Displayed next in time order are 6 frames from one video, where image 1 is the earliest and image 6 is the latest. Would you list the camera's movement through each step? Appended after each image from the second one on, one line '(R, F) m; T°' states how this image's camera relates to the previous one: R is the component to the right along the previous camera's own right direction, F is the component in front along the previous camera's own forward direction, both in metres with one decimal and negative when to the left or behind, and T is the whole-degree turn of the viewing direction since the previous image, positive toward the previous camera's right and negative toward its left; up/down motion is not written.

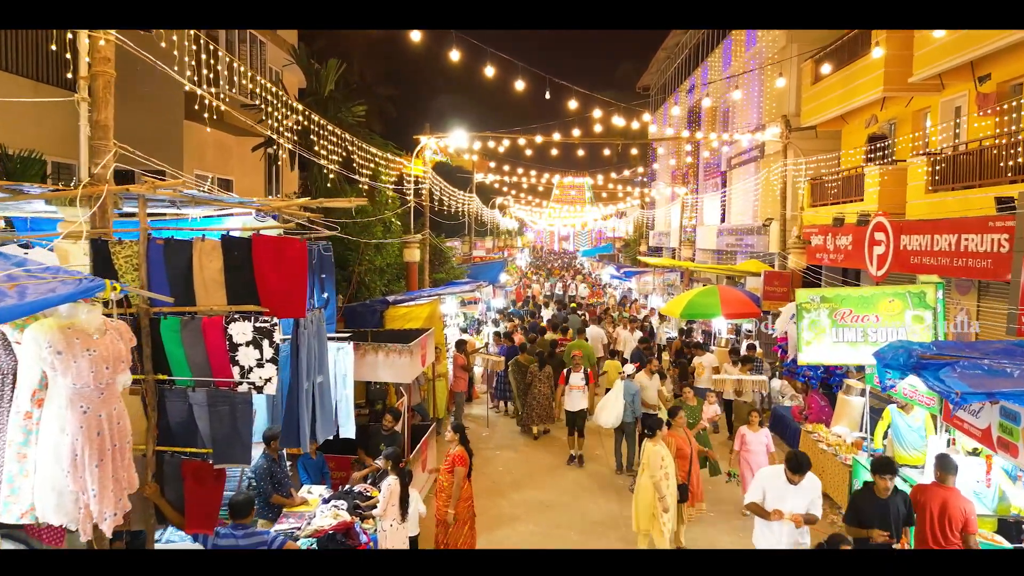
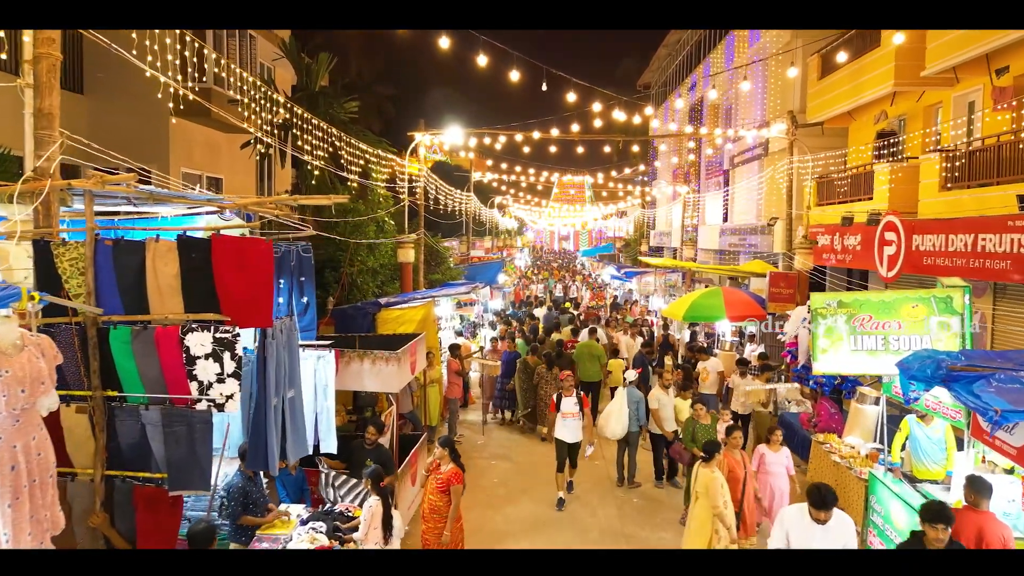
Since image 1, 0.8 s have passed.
(+0.1, +0.4) m; 0°
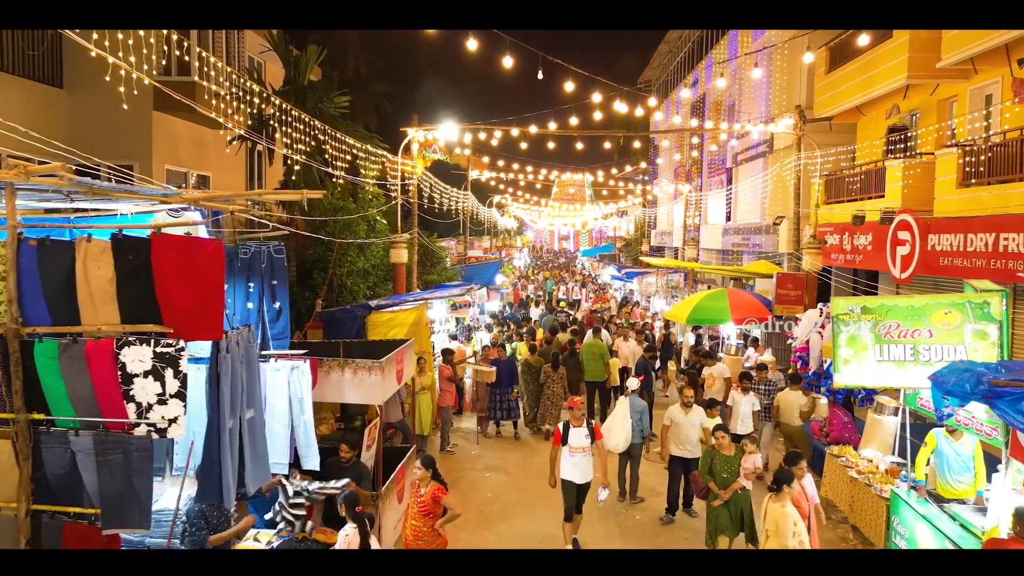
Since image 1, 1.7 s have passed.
(+0.1, +0.5) m; 0°
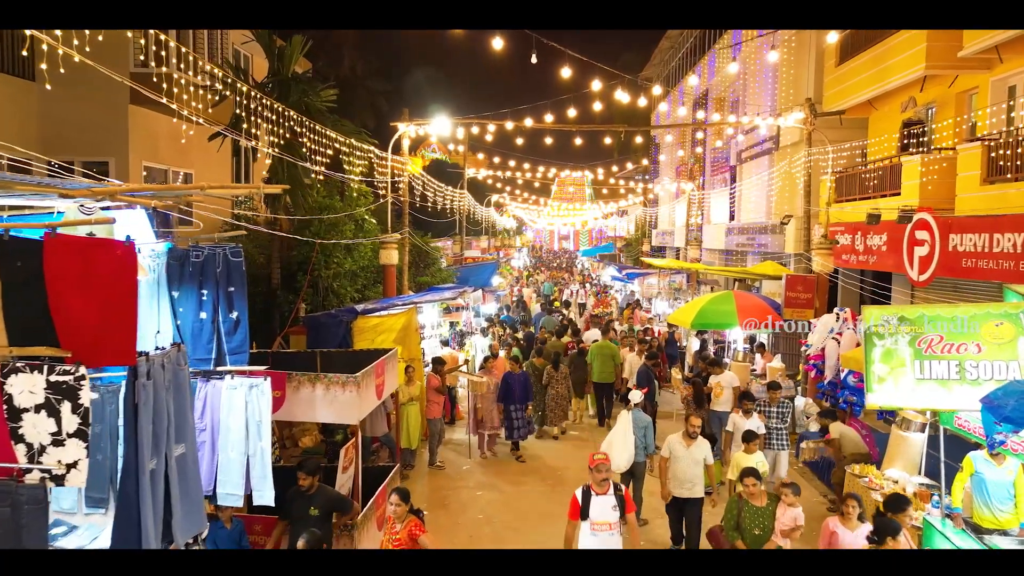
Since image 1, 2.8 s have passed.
(+0.1, +0.6) m; 0°
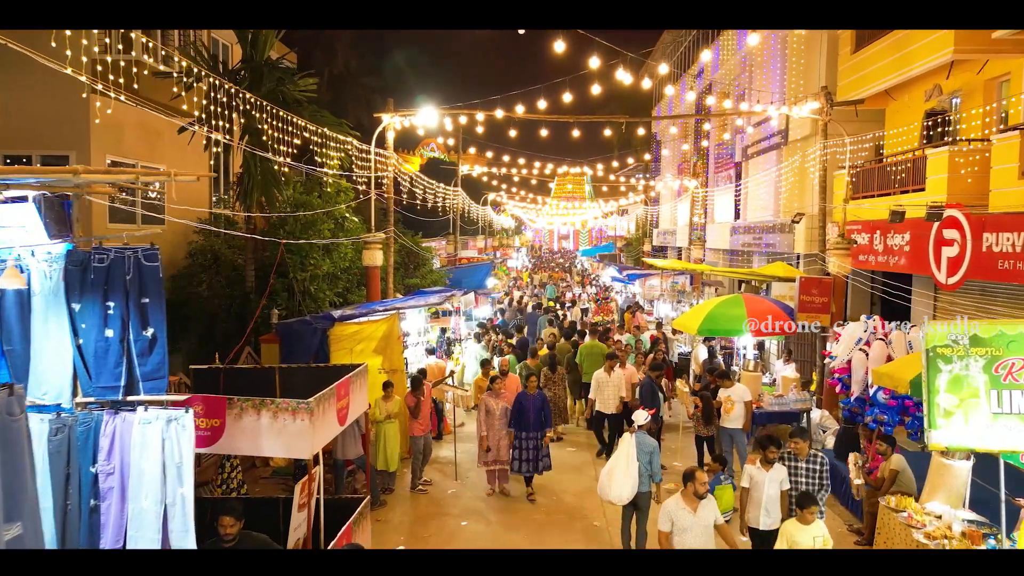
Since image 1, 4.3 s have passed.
(+0.1, +0.9) m; 0°
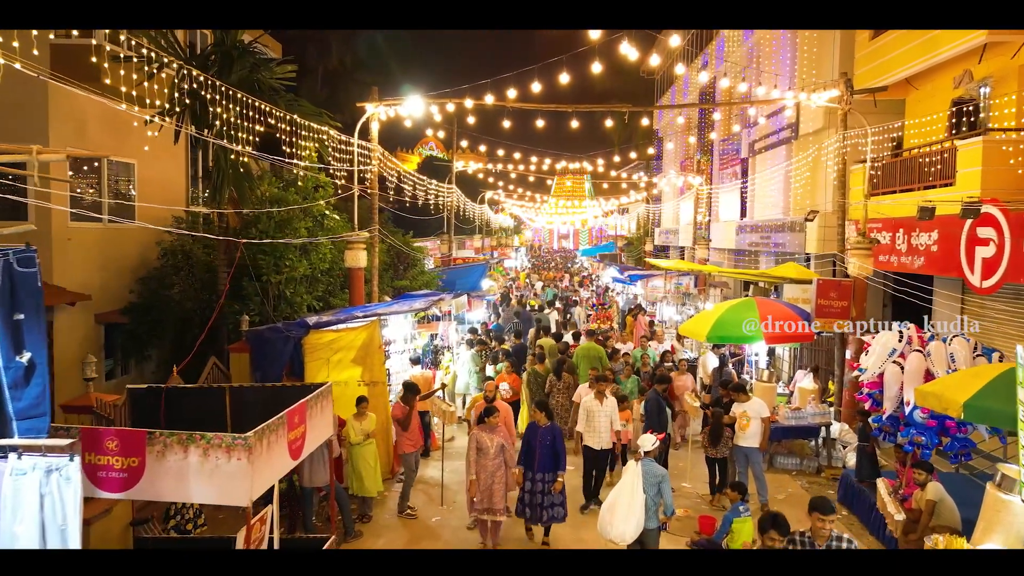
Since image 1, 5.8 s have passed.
(+0.1, +0.8) m; 0°
